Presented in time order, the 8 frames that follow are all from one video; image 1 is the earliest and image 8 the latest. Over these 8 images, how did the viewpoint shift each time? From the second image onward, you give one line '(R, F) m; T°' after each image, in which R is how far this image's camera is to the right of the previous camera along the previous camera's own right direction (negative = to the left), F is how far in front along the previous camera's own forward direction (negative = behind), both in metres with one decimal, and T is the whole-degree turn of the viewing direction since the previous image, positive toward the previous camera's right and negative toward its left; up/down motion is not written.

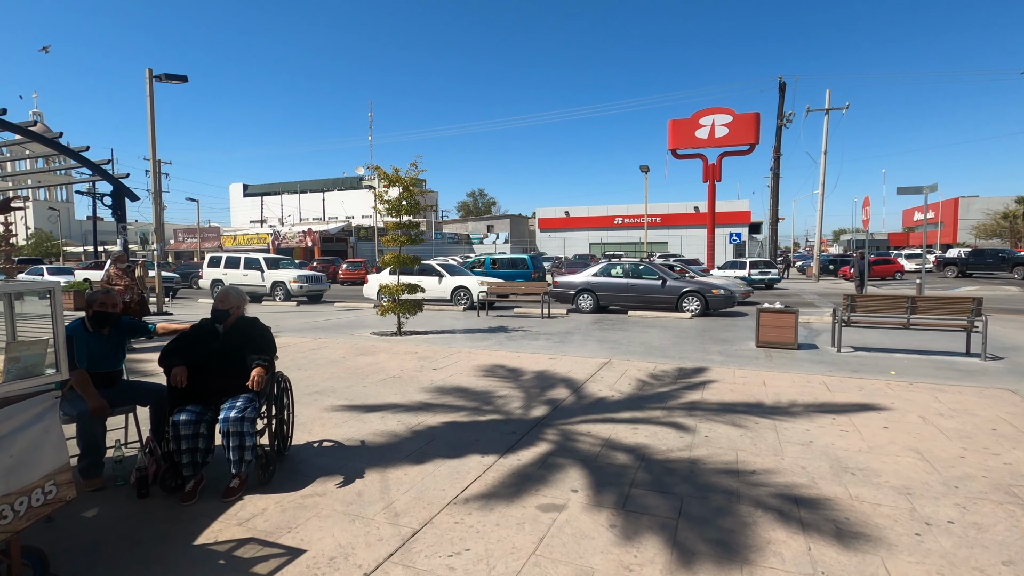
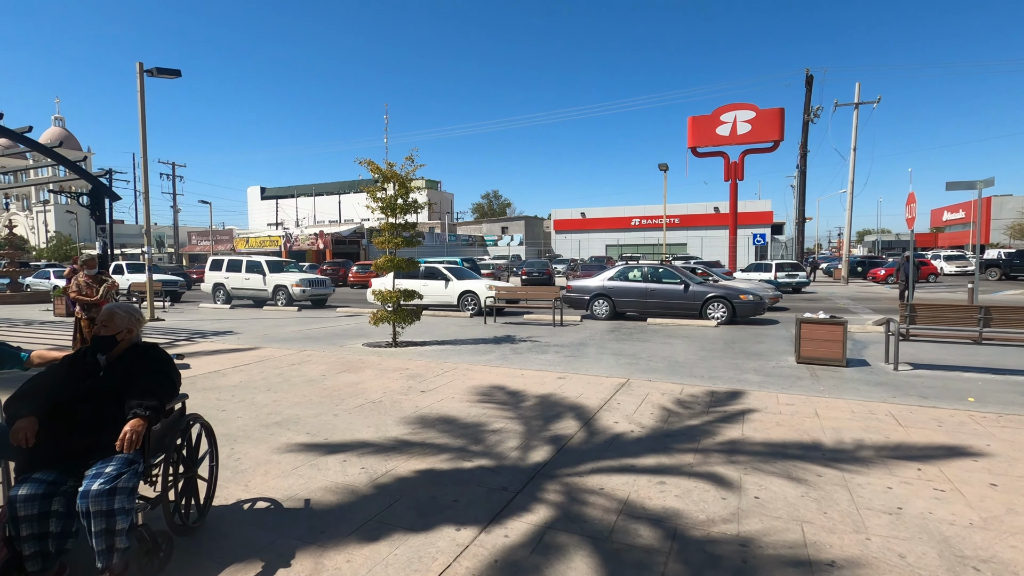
(+0.2, +1.1) m; -2°
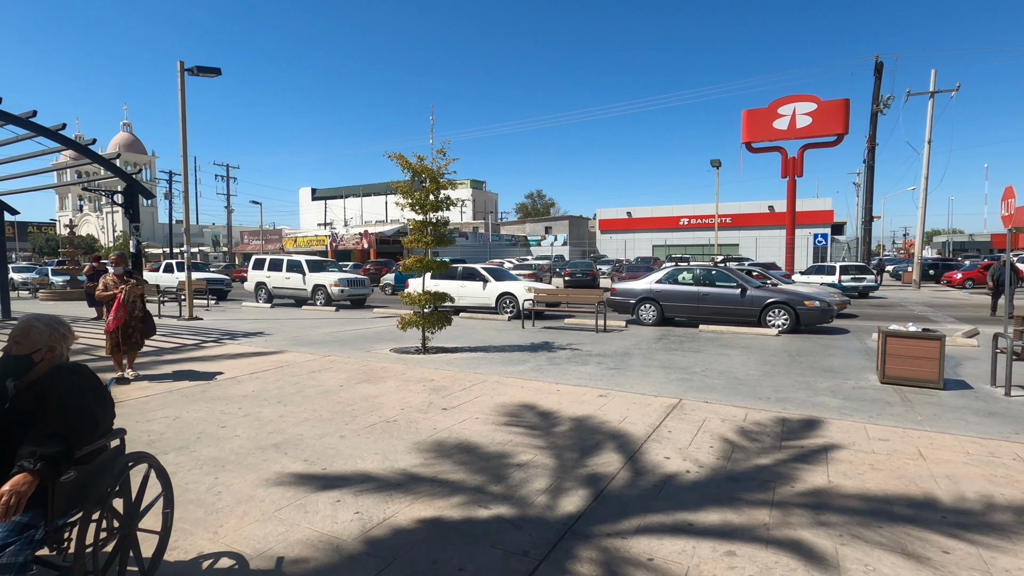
(+0.1, +0.8) m; -5°
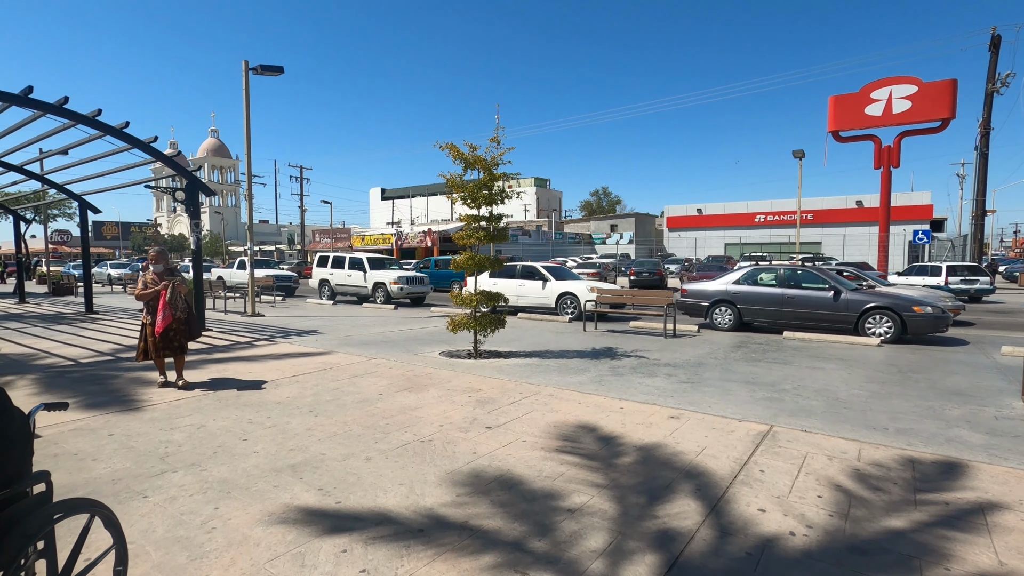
(+0.1, +0.8) m; -7°
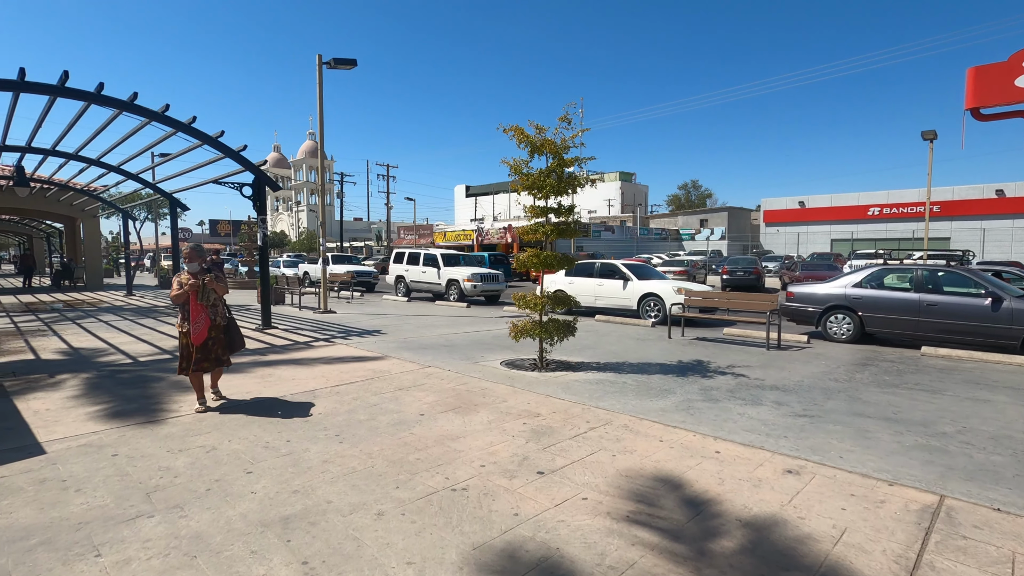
(+0.2, +1.1) m; -9°
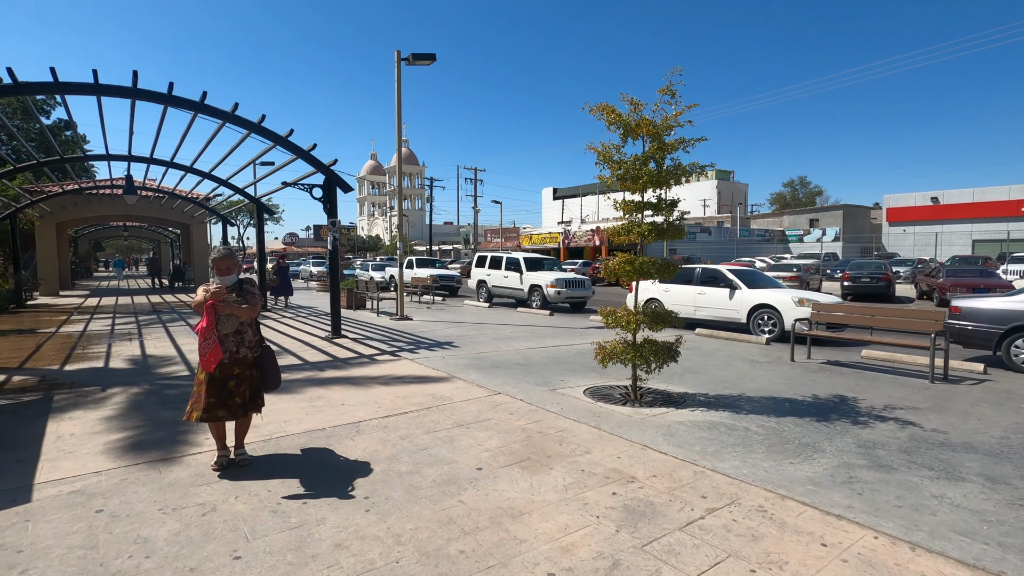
(0.0, +1.3) m; -9°
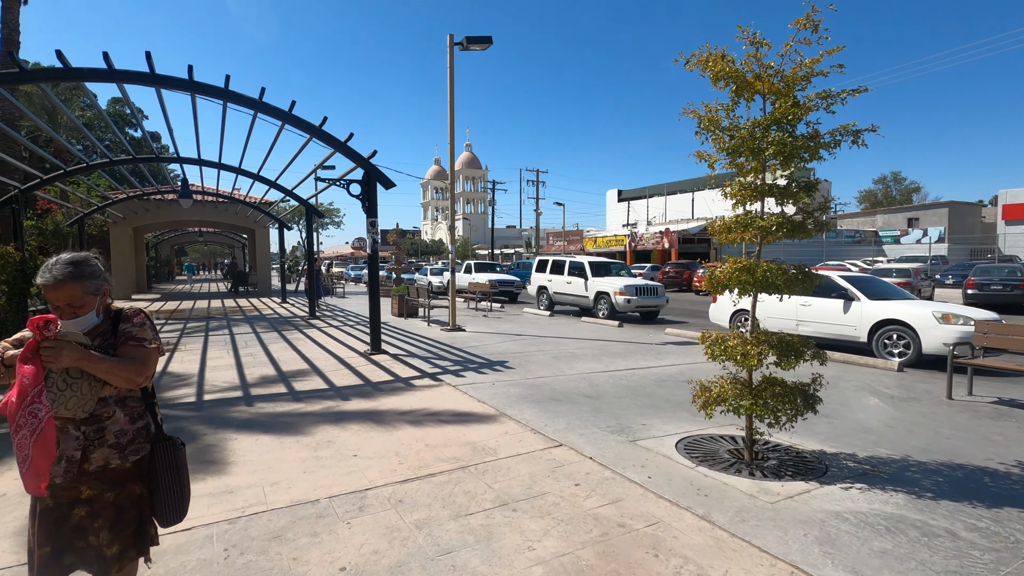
(0.0, +1.6) m; -7°
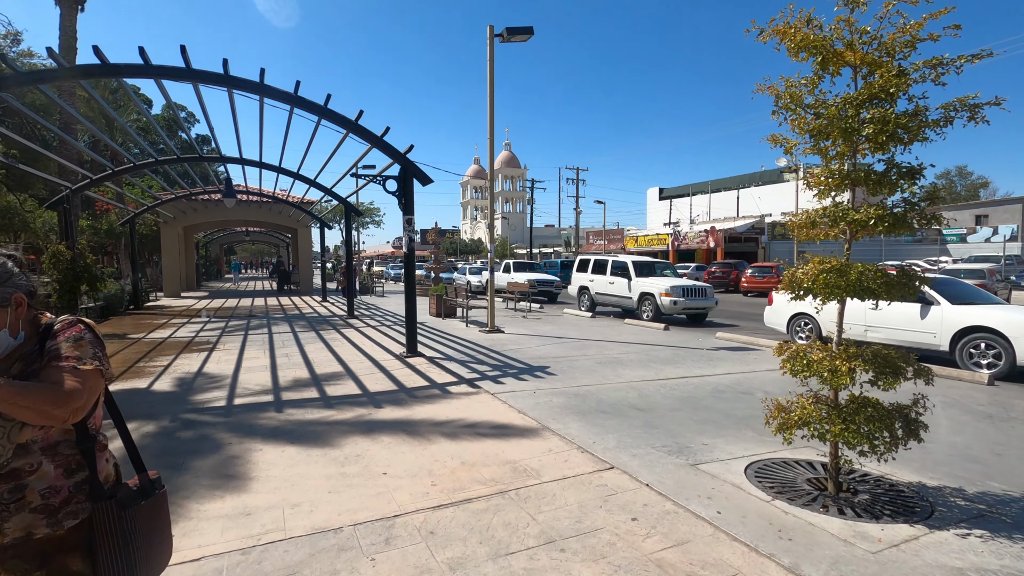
(-0.1, +0.5) m; -4°
